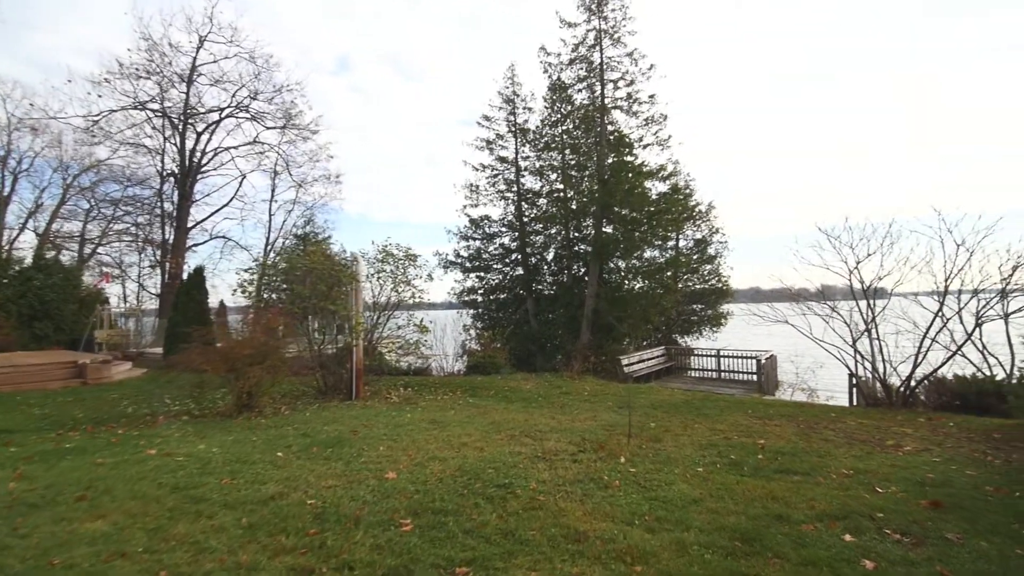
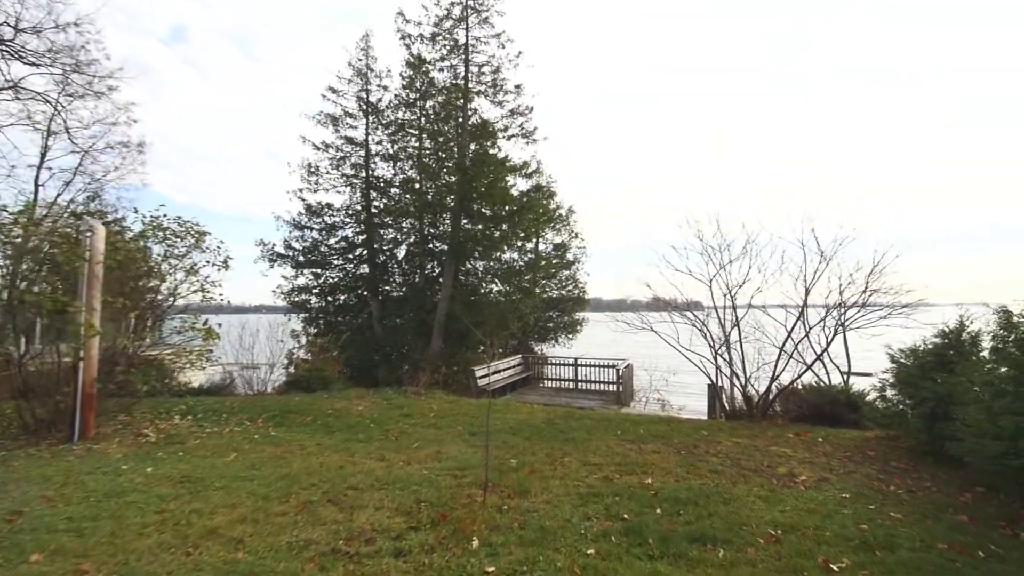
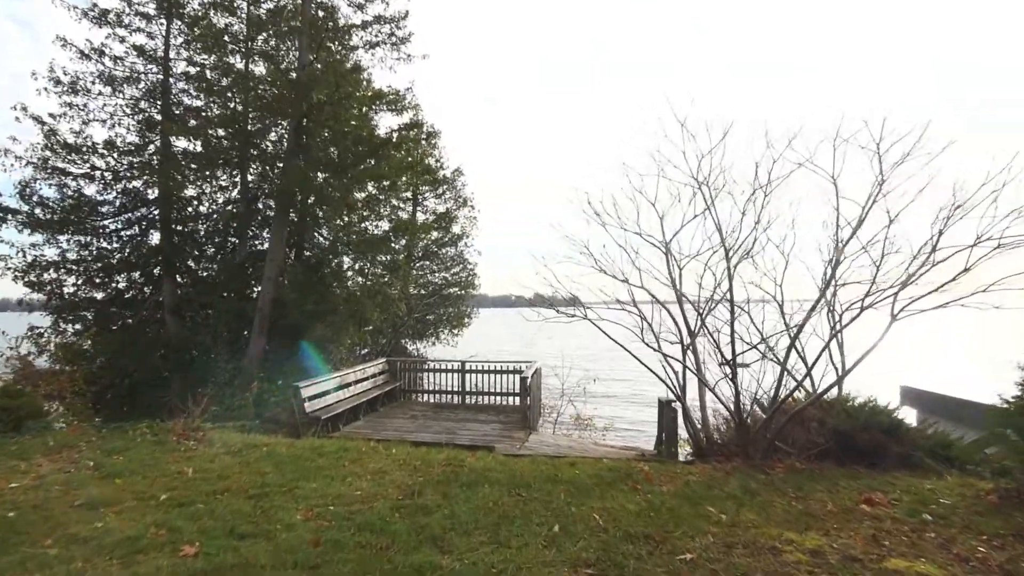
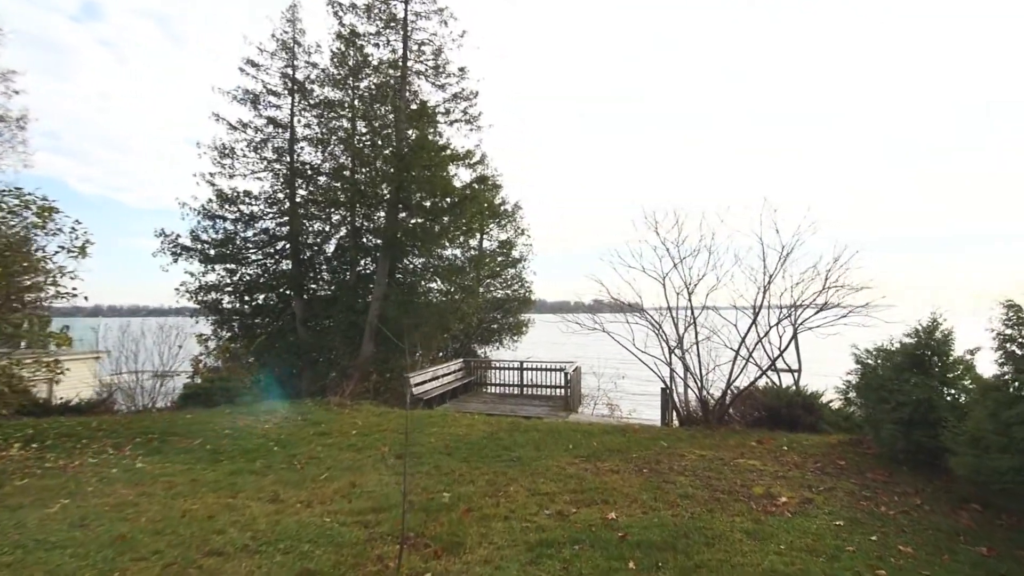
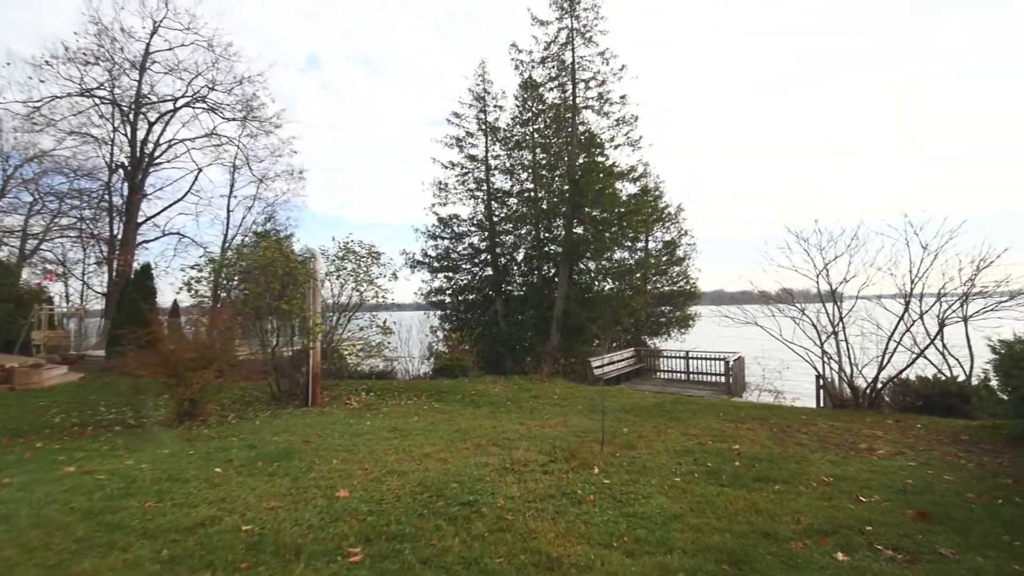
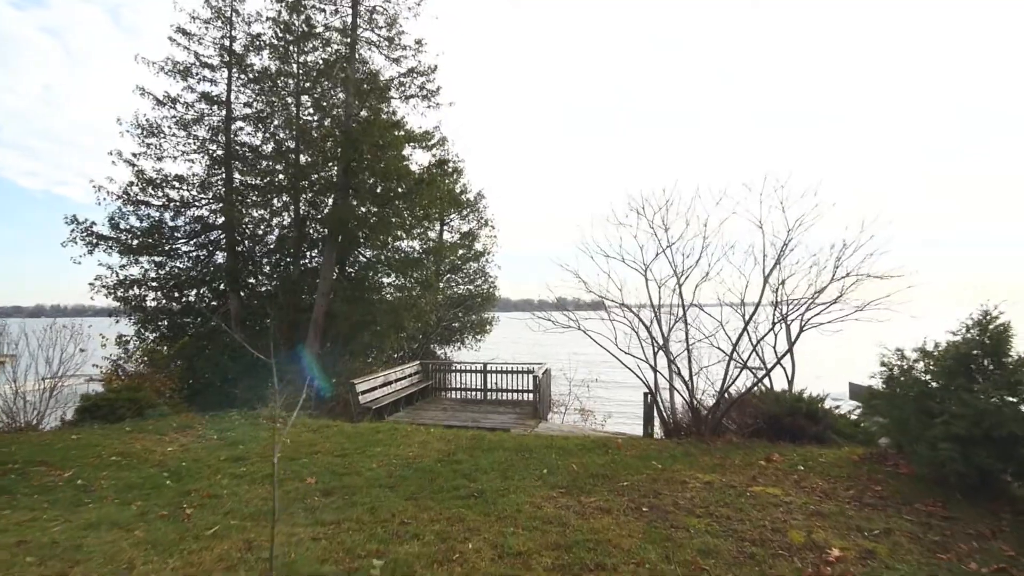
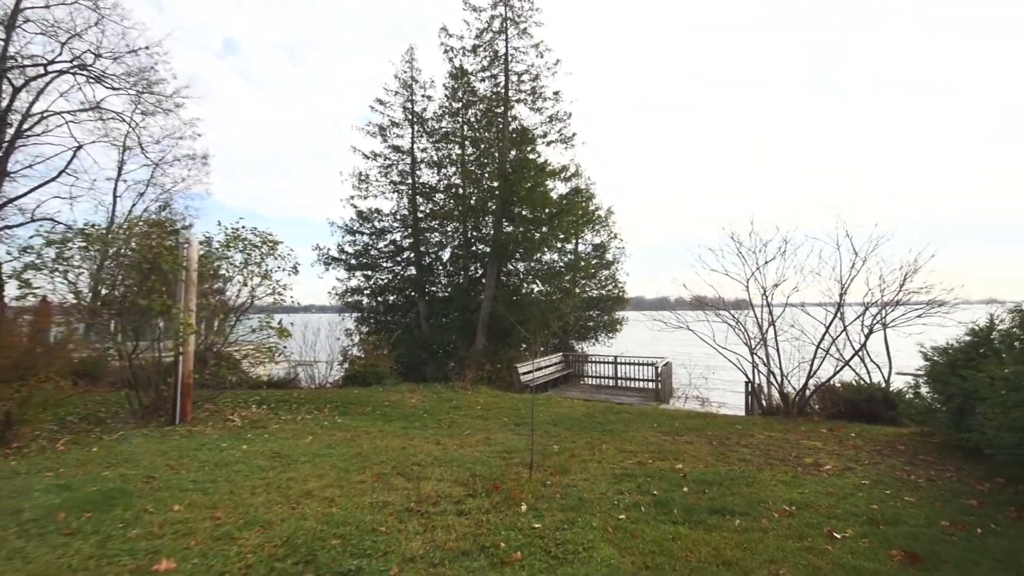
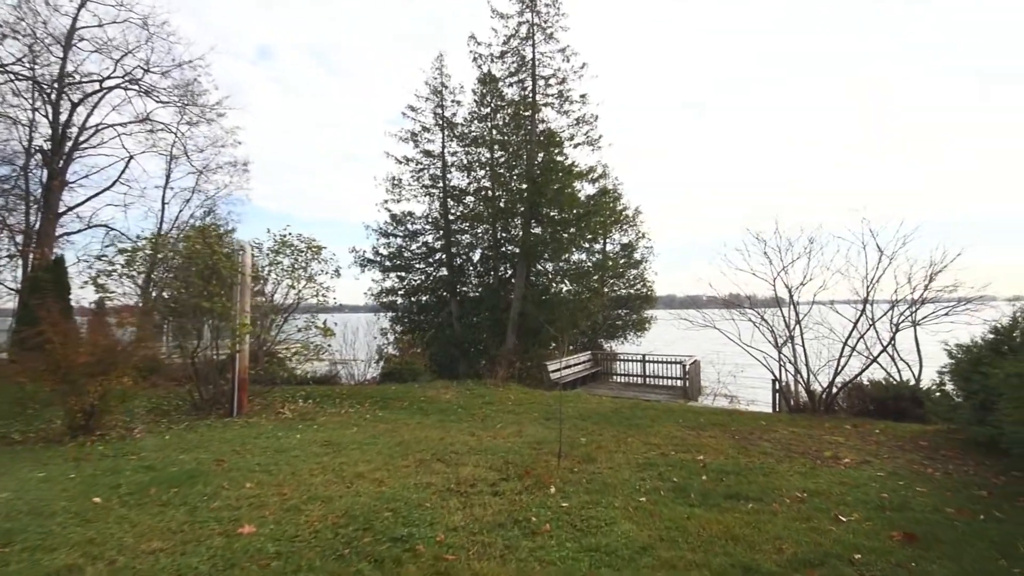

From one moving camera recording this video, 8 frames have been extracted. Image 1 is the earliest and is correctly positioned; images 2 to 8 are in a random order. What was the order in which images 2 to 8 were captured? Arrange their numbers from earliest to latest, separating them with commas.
5, 8, 7, 2, 4, 6, 3
